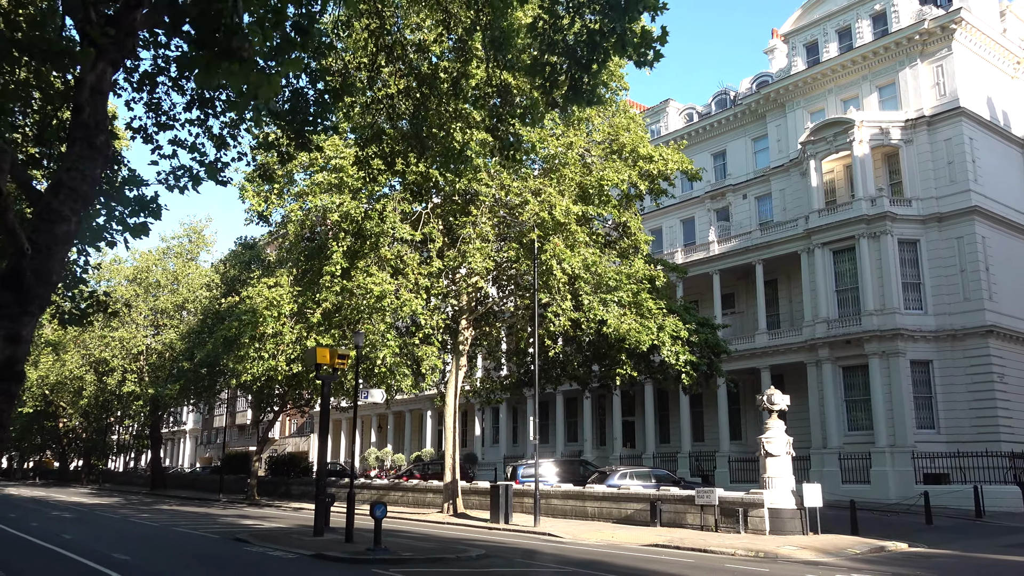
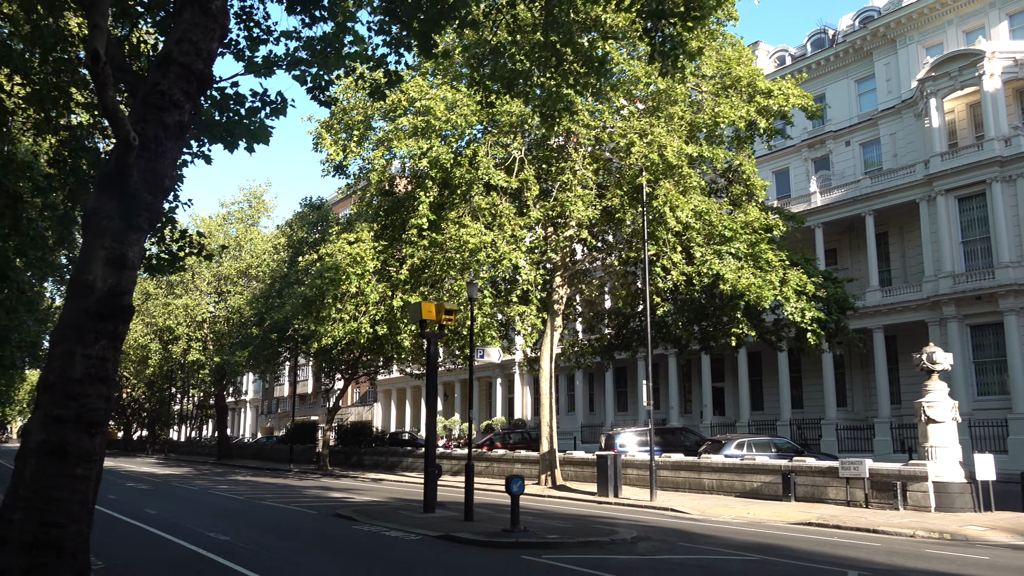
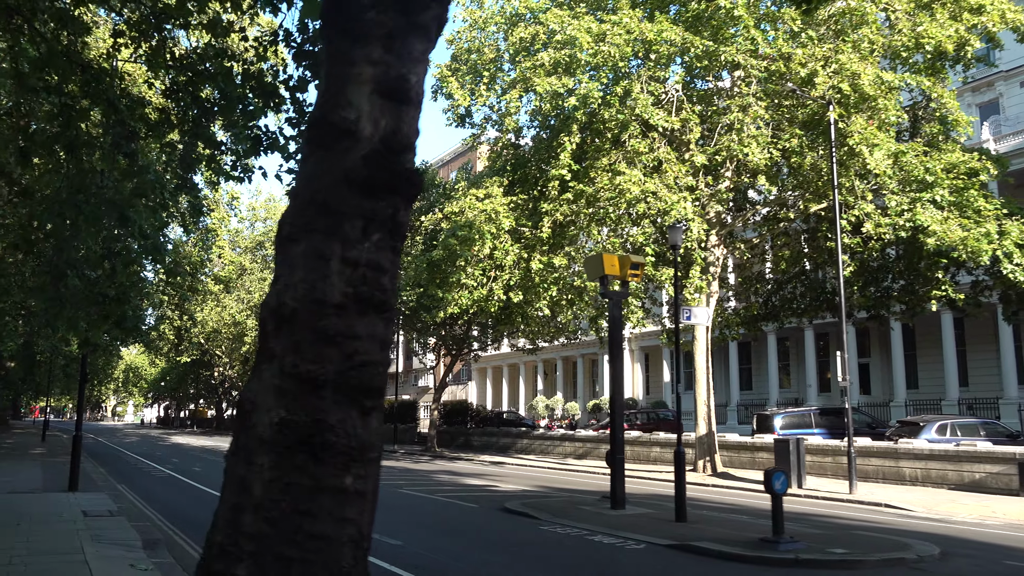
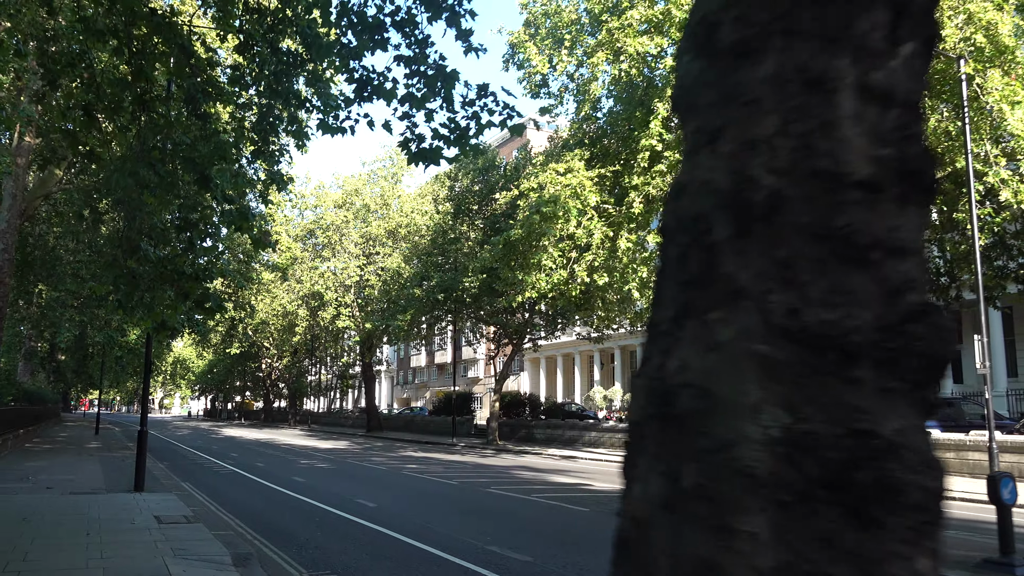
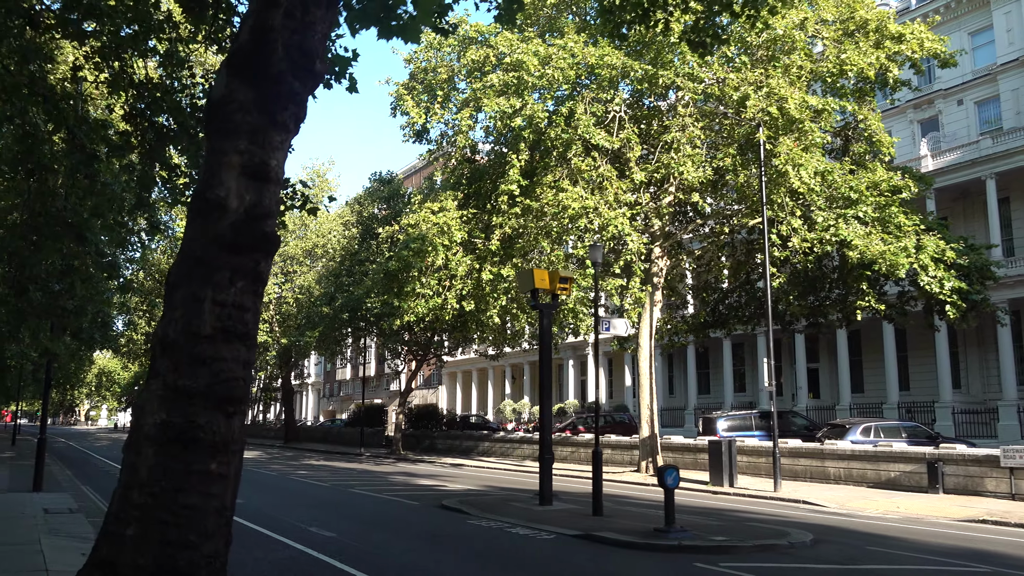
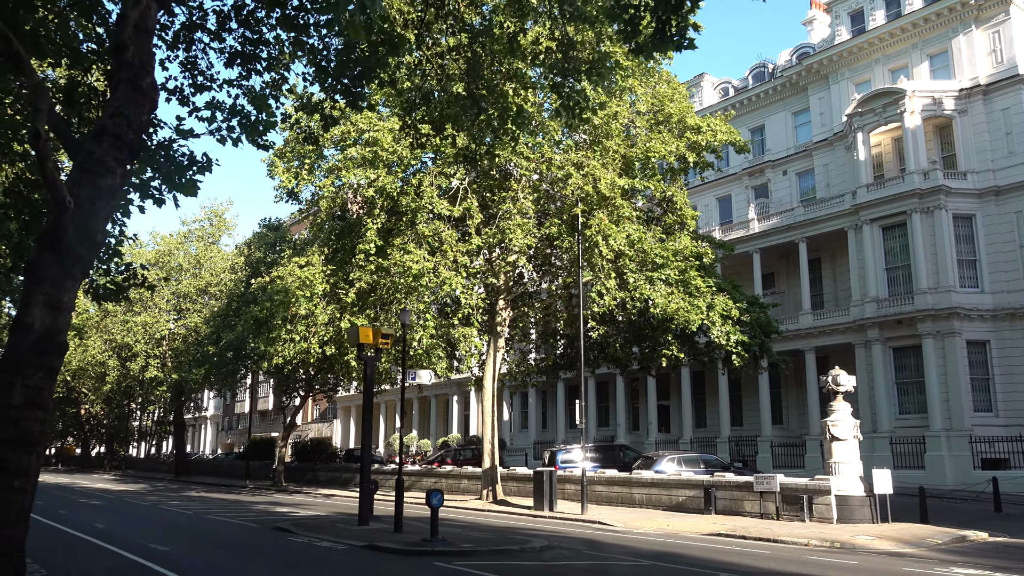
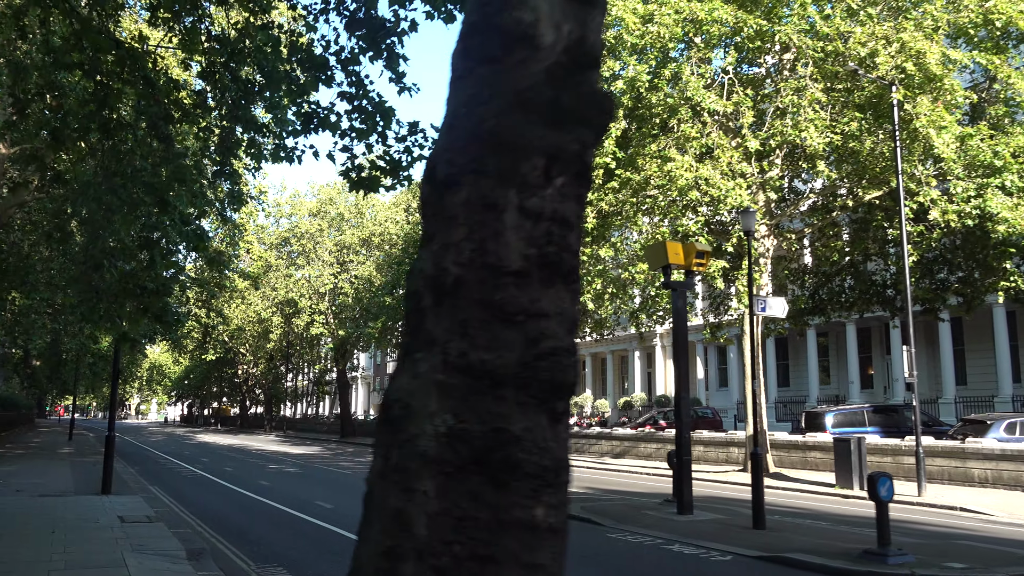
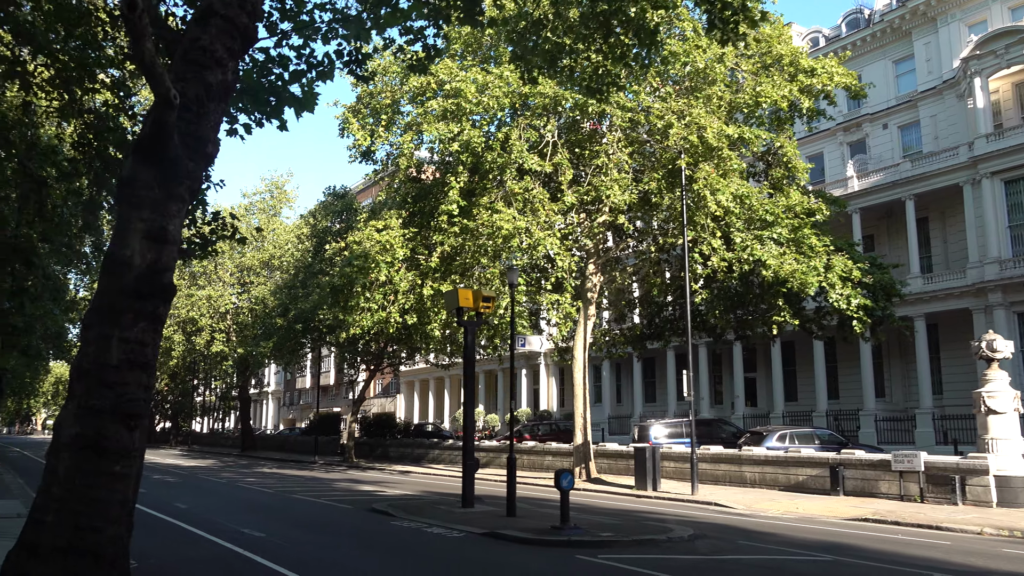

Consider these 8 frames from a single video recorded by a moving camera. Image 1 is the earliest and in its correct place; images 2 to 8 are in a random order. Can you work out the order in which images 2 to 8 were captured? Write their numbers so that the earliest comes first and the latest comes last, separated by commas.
6, 2, 8, 5, 3, 7, 4
